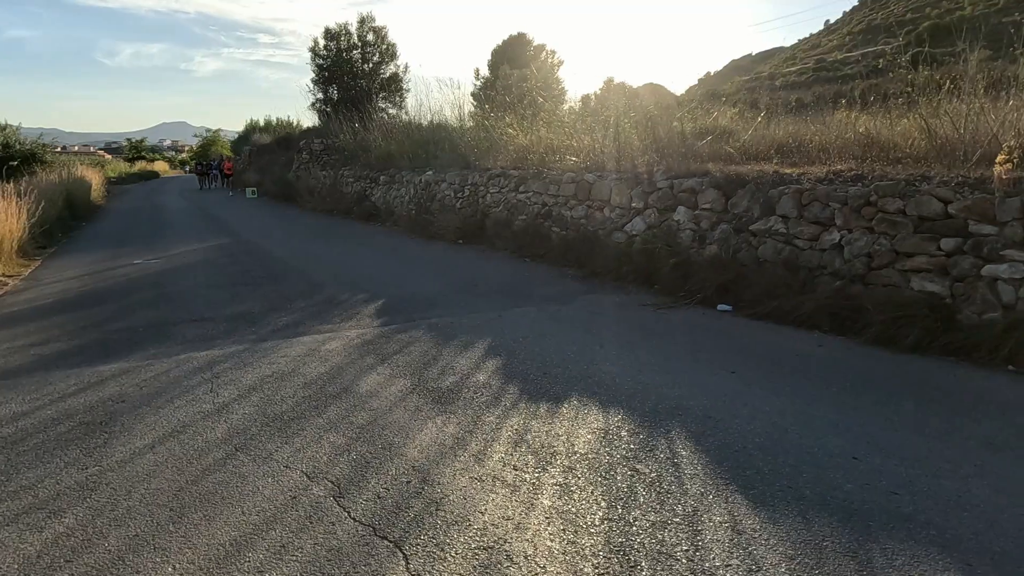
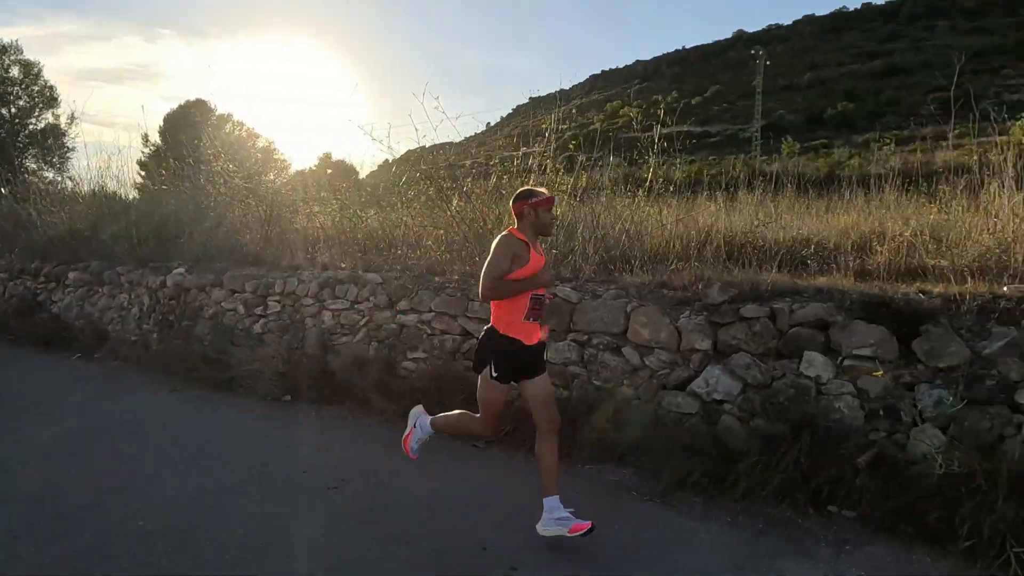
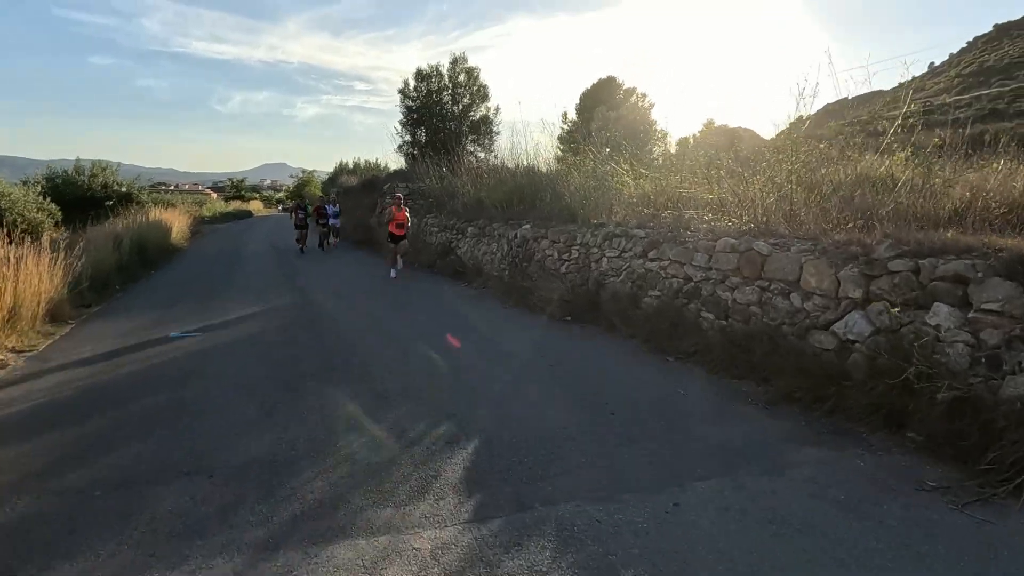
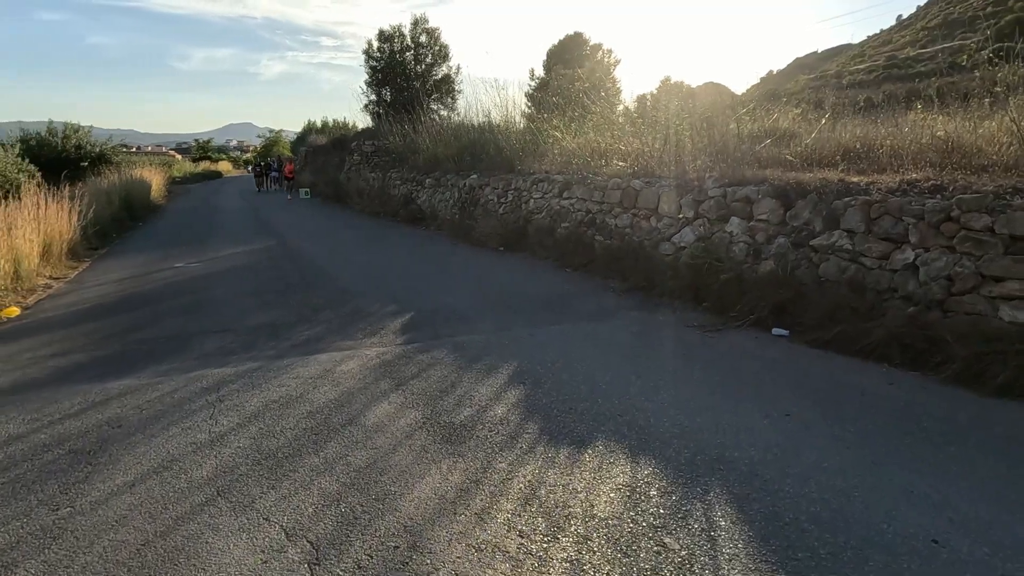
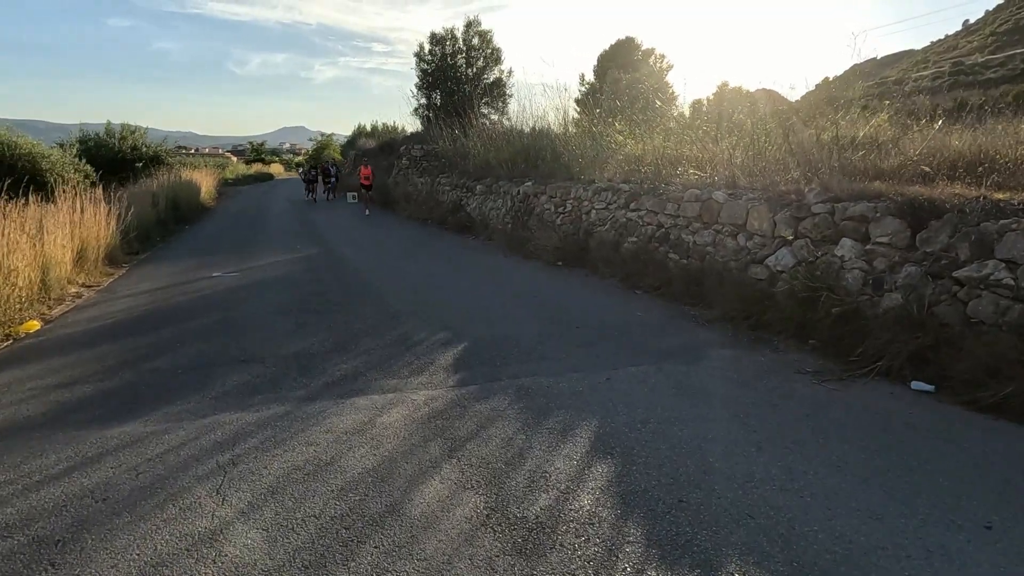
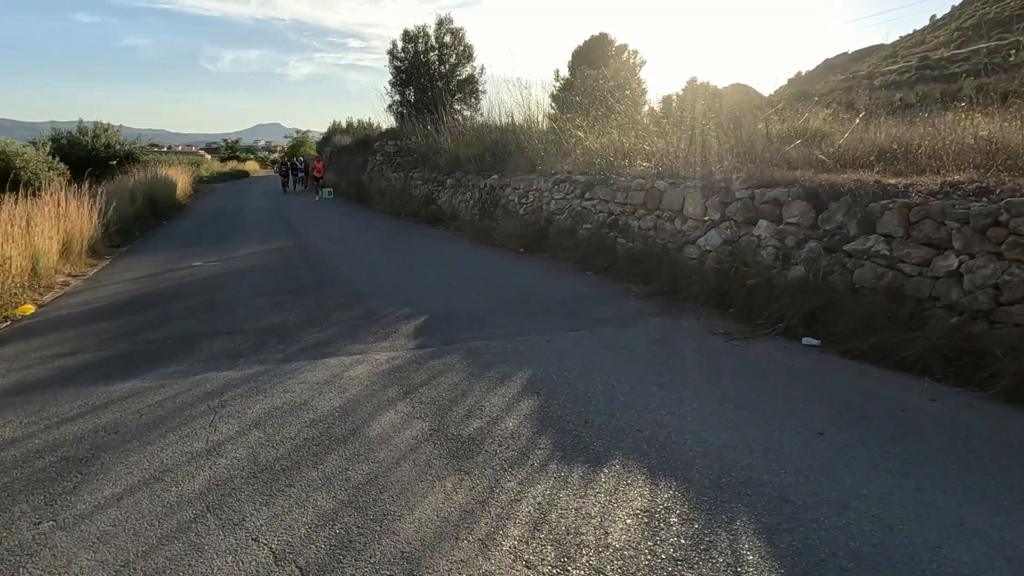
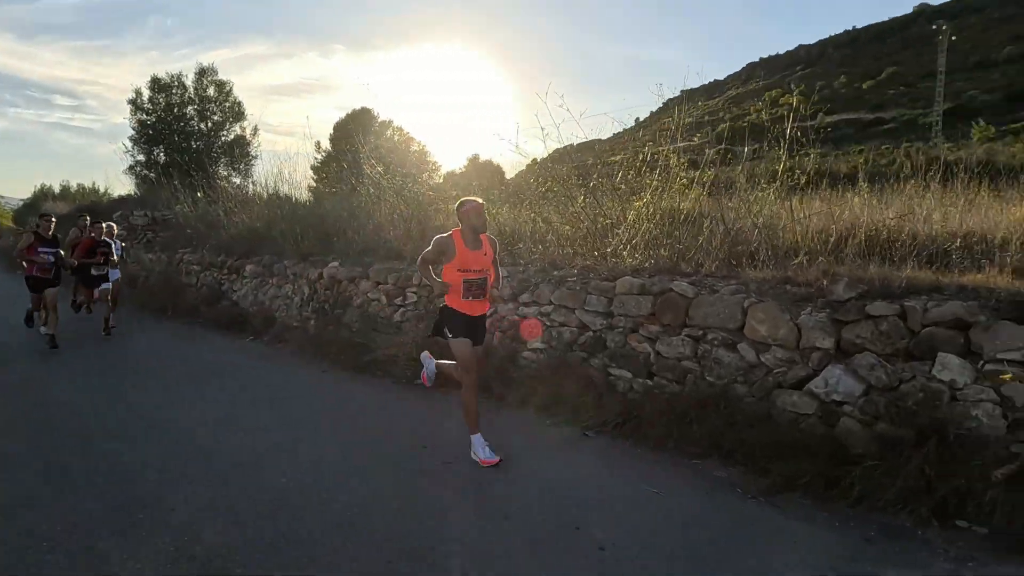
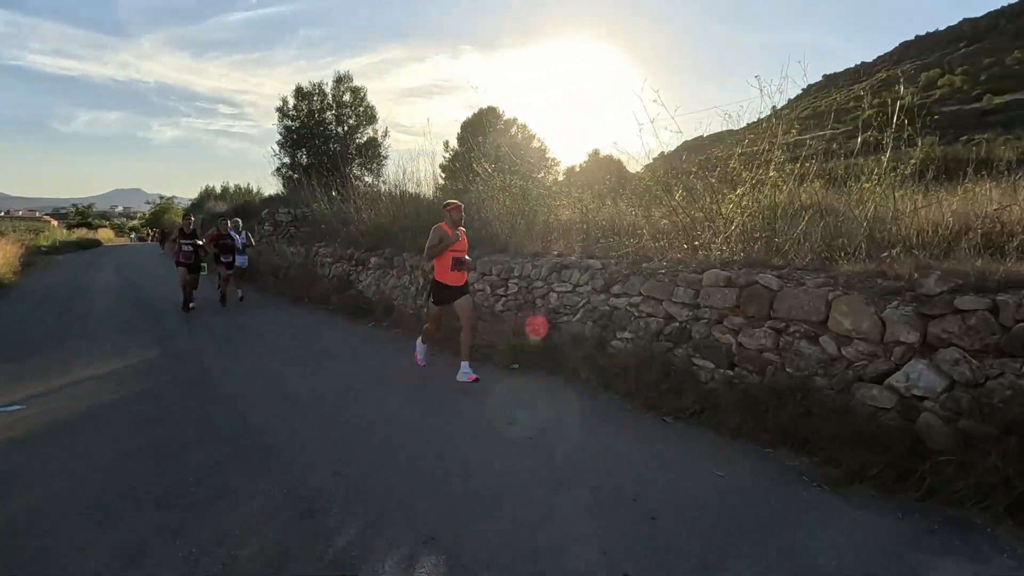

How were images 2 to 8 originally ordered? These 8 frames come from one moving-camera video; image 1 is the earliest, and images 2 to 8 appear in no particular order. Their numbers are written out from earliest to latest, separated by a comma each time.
4, 6, 5, 3, 8, 7, 2
